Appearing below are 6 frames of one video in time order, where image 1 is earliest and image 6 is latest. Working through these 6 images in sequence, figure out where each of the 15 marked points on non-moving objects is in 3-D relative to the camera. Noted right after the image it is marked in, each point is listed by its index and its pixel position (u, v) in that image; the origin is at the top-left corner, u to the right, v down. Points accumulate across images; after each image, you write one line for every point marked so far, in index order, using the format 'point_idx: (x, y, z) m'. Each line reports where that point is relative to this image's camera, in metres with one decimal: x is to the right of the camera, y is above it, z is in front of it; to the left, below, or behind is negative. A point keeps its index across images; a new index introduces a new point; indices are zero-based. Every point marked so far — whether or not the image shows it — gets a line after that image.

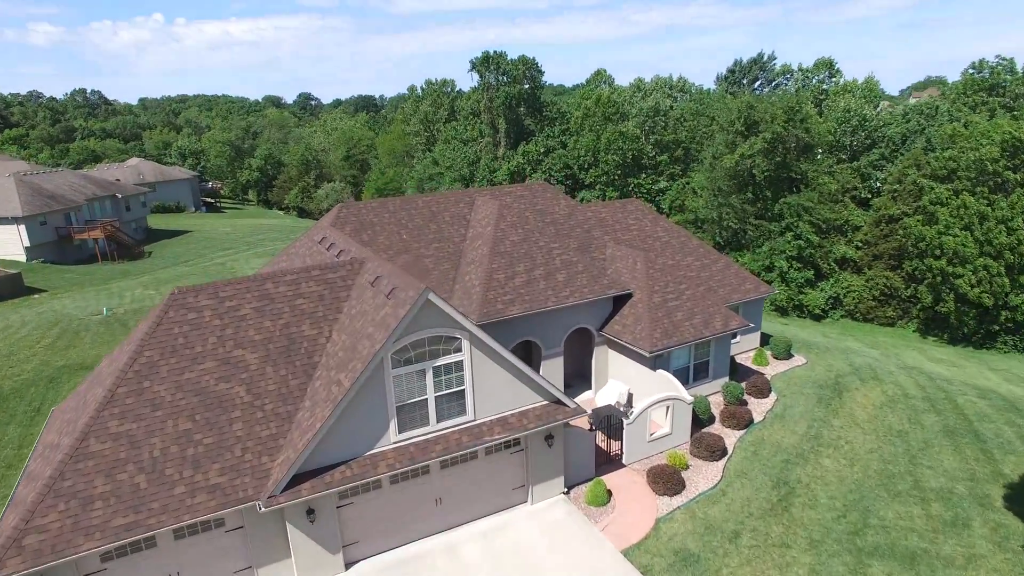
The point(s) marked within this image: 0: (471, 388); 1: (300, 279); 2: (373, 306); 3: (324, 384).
0: (-1.2, -2.9, +16.4) m
1: (-6.4, +0.3, +17.7) m
2: (-3.9, -0.6, +16.2) m
3: (-5.0, -2.6, +15.6) m
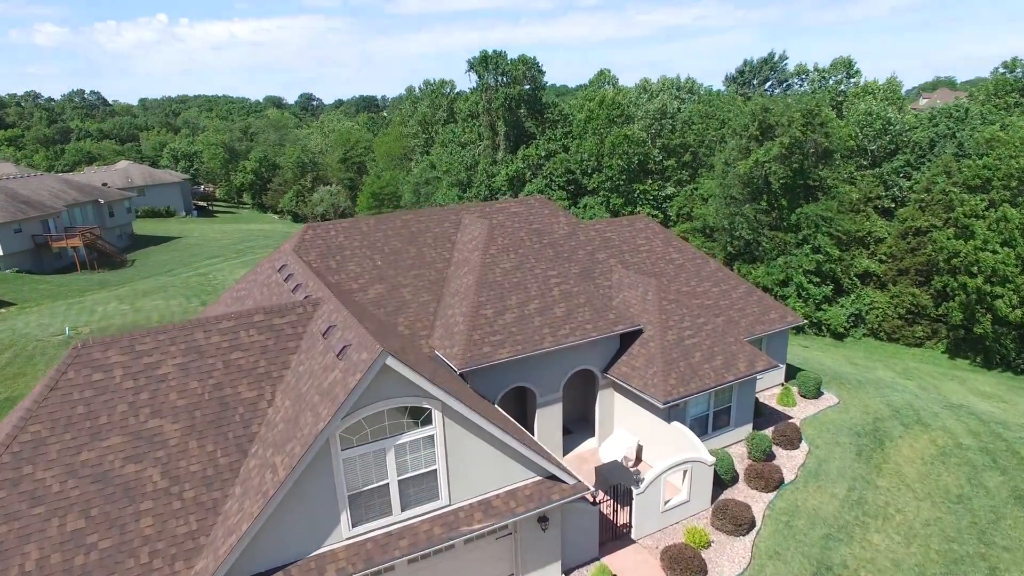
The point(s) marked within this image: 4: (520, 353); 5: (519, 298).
0: (-1.5, -4.1, +13.2) m
1: (-6.8, -1.0, +14.5) m
2: (-4.2, -1.8, +13.0) m
3: (-5.4, -3.8, +12.4) m
4: (+0.3, -2.0, +18.4) m
5: (+0.2, -0.3, +19.9) m
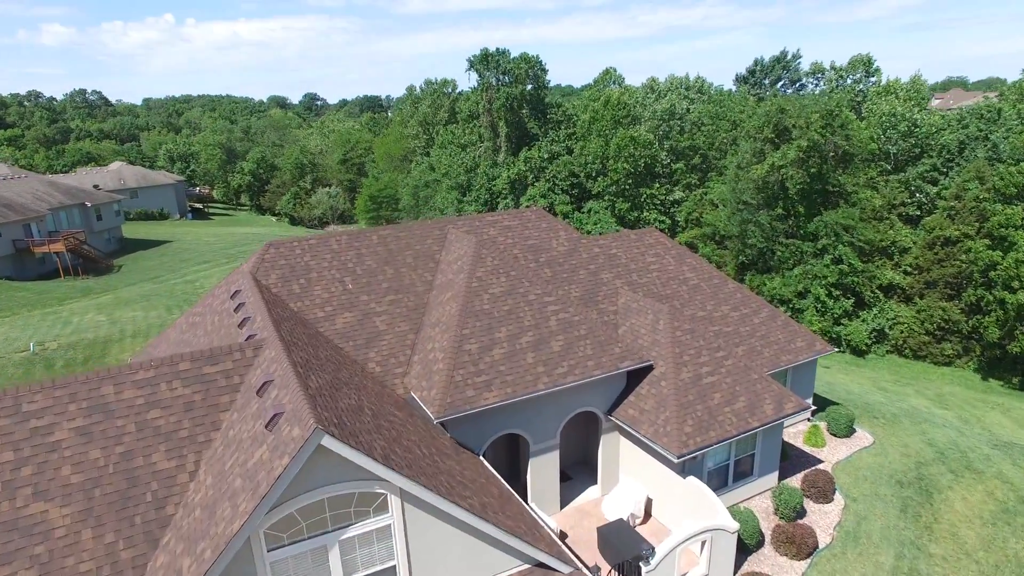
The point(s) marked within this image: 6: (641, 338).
0: (-1.9, -4.9, +10.4) m
1: (-7.1, -1.8, +11.8) m
2: (-4.6, -2.6, +10.3) m
3: (-5.7, -4.6, +9.7) m
4: (-0.1, -2.9, +15.7) m
5: (-0.1, -1.2, +17.2) m
6: (+4.1, -1.6, +18.6) m
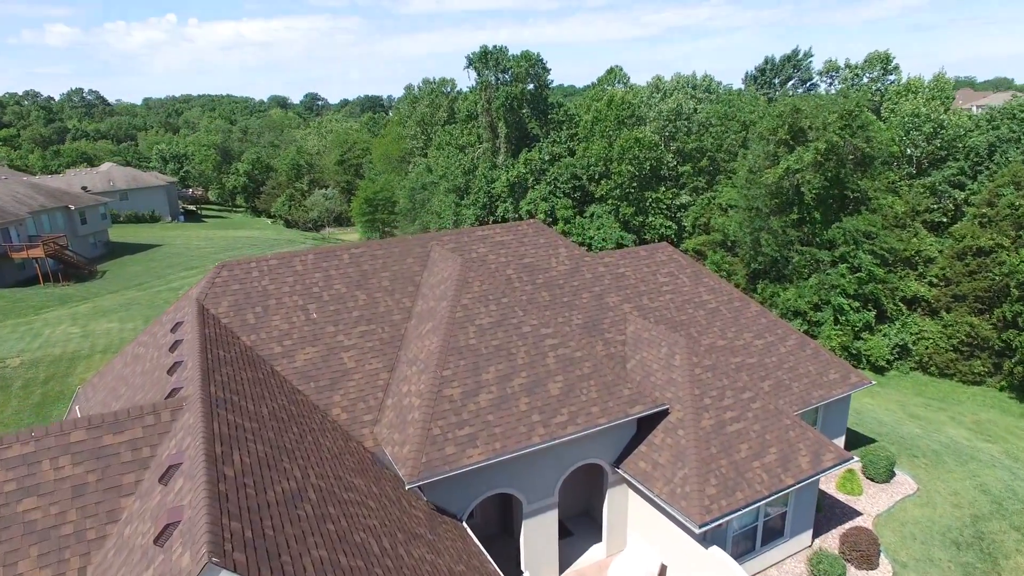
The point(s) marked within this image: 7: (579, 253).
0: (-2.2, -5.7, +7.8) m
1: (-7.4, -2.6, +9.2) m
2: (-4.9, -3.4, +7.7) m
3: (-6.0, -5.4, +7.1) m
4: (-0.3, -3.7, +13.1) m
5: (-0.3, -2.0, +14.6) m
6: (+3.9, -2.4, +16.0) m
7: (+2.2, +1.2, +19.4) m
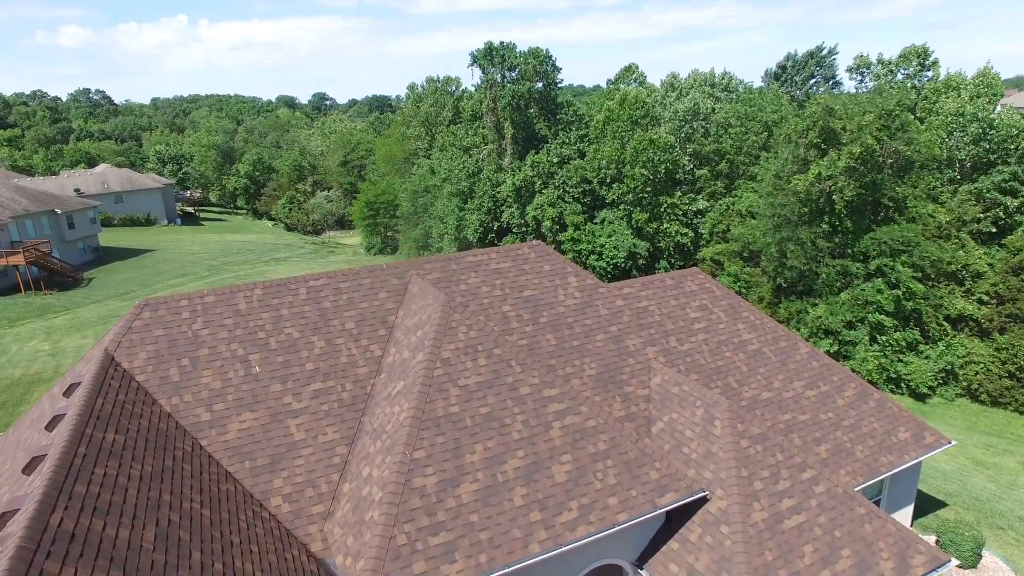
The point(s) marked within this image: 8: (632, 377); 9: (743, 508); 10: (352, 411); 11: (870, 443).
0: (-2.4, -6.7, +4.5) m
1: (-7.6, -3.6, +5.9) m
2: (-5.1, -4.4, +4.4) m
3: (-6.3, -6.4, +3.8) m
4: (-0.5, -4.7, +9.7) m
5: (-0.4, -3.0, +11.2) m
6: (+3.8, -3.4, +12.6) m
7: (+2.2, +0.2, +16.0) m
8: (+2.9, -2.1, +14.0) m
9: (+4.5, -4.3, +11.4) m
10: (-3.4, -2.6, +12.4) m
11: (+9.0, -4.0, +14.6) m
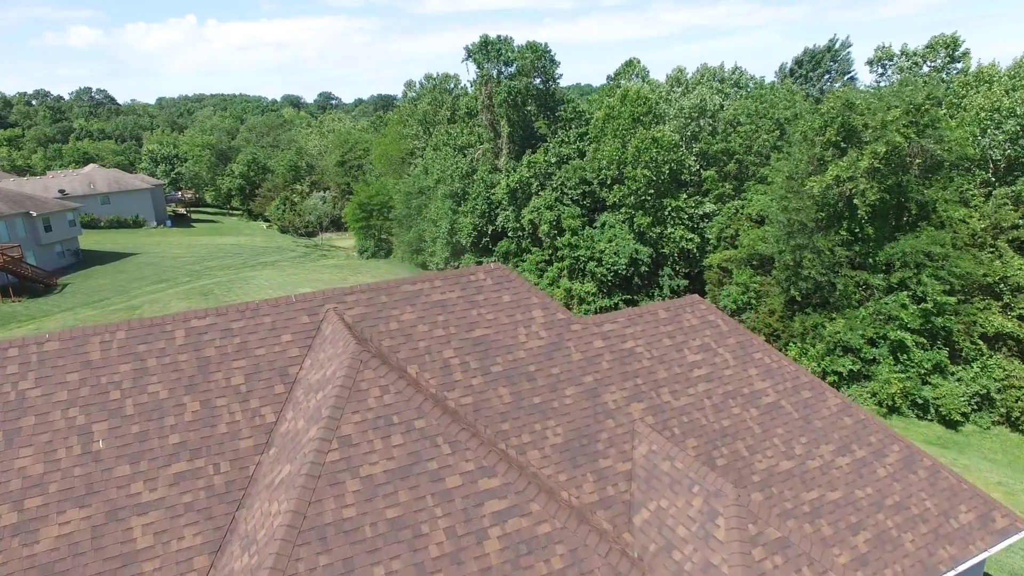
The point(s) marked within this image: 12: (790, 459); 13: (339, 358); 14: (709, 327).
0: (-3.6, -7.5, +1.2) m
1: (-8.8, -4.3, +2.8) m
2: (-6.3, -5.2, +1.2) m
3: (-7.5, -7.2, +0.6) m
4: (-1.6, -5.5, +6.4) m
5: (-1.6, -3.8, +7.9) m
6: (+2.7, -4.2, +9.2) m
7: (+1.1, -0.6, +12.7) m
8: (+1.8, -2.9, +10.7) m
9: (+3.4, -5.1, +8.1) m
10: (-4.5, -3.4, +9.2) m
11: (+7.9, -4.7, +11.3) m
12: (+5.6, -3.4, +11.6) m
13: (-3.0, -1.2, +10.3) m
14: (+4.7, -0.9, +13.8) m
